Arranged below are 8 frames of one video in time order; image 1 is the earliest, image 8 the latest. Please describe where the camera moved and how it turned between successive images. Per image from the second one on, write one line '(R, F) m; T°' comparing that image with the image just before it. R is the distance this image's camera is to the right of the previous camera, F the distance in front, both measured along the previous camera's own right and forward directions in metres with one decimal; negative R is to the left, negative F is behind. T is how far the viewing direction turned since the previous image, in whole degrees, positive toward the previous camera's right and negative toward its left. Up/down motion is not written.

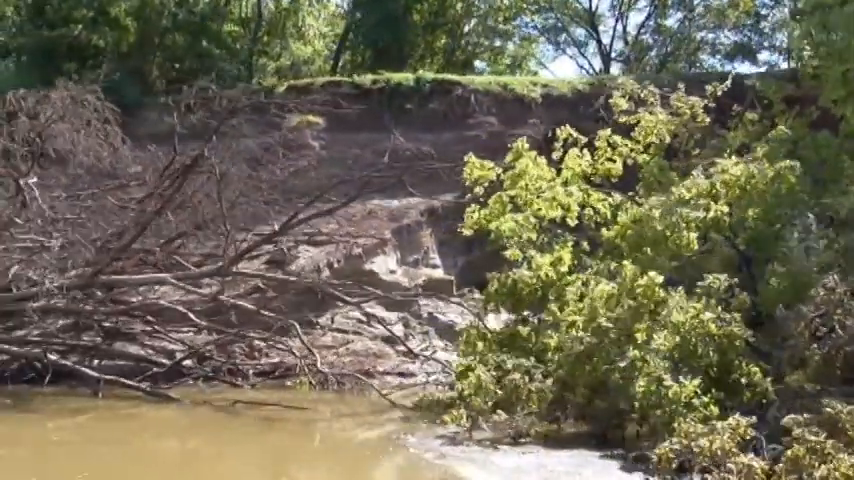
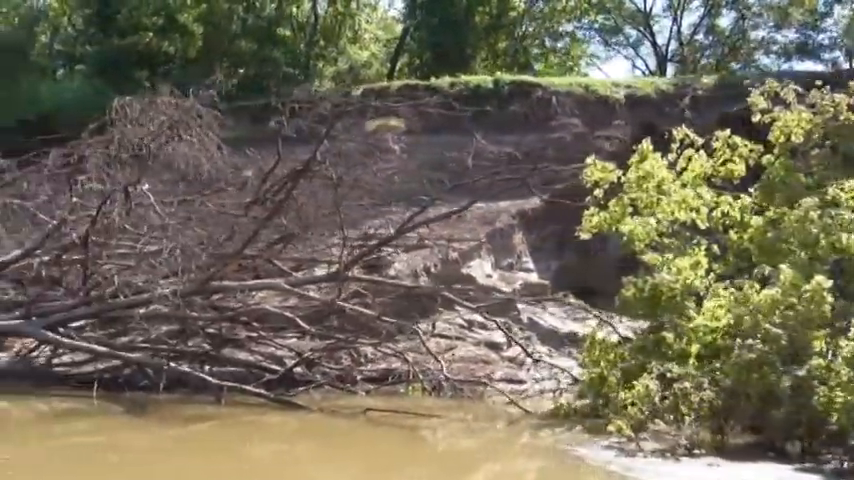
(-0.8, +0.1) m; -2°
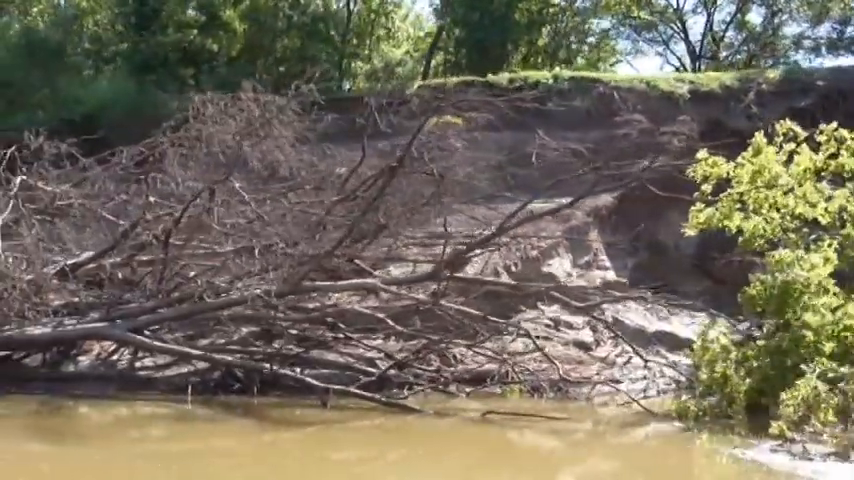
(-0.9, +0.2) m; 0°
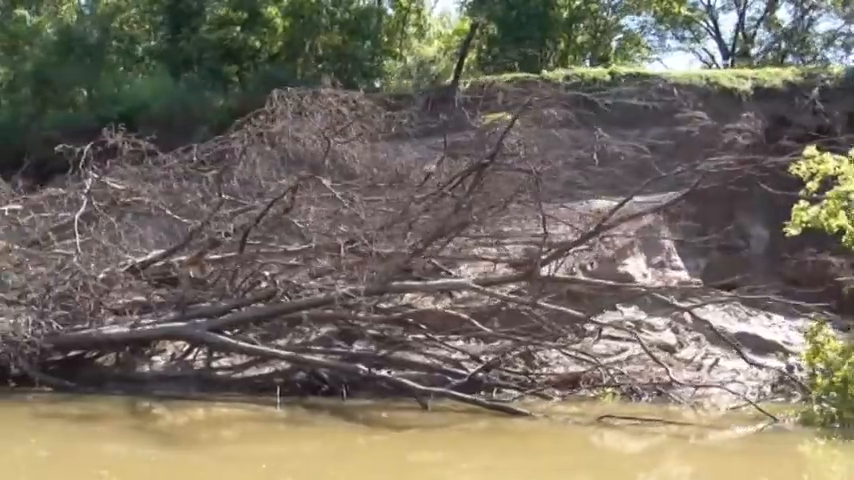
(-0.8, +0.2) m; 0°
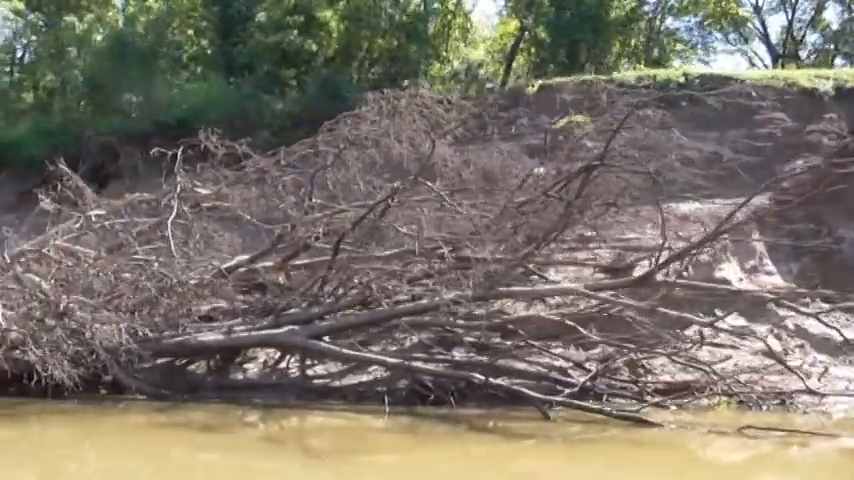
(-0.8, +0.2) m; -1°
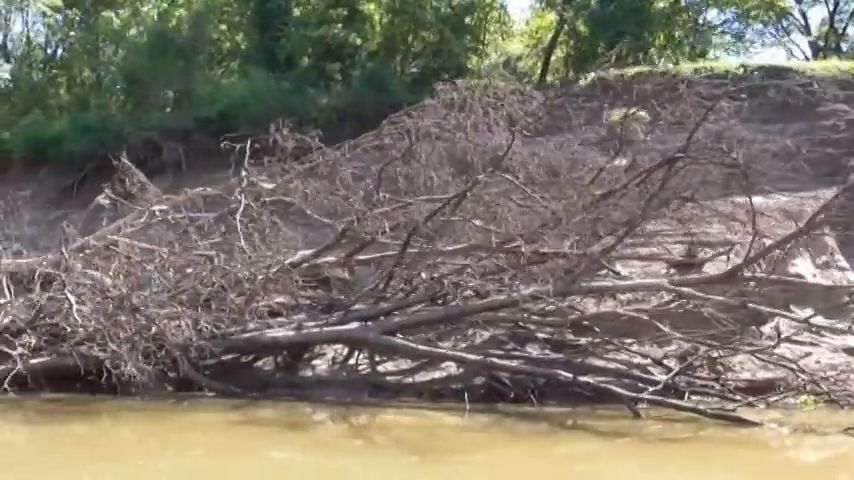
(-0.5, +0.2) m; -1°
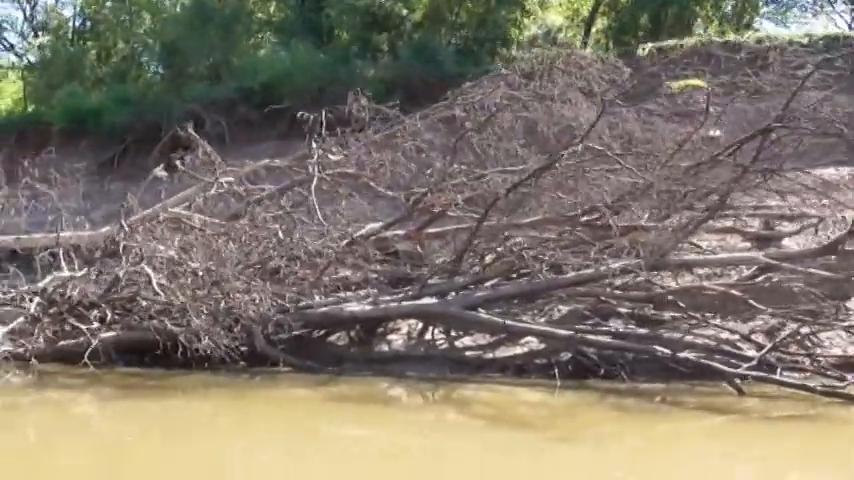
(-0.6, +0.2) m; -1°
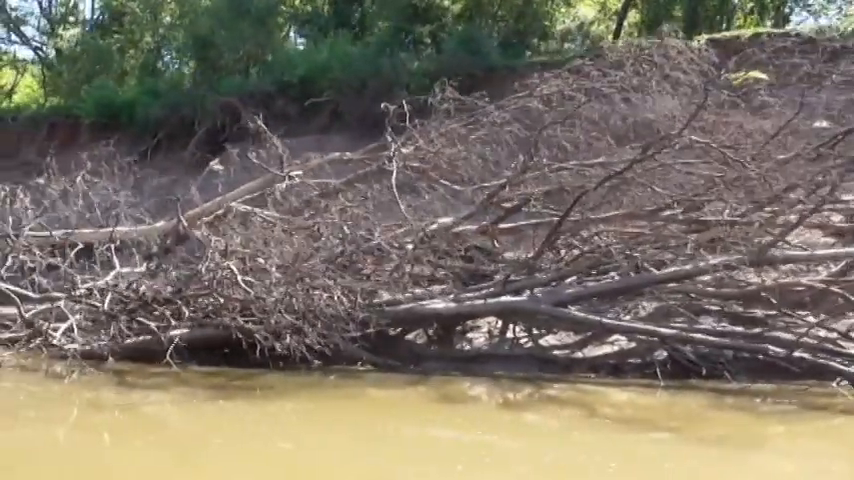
(-0.8, +0.2) m; 0°
